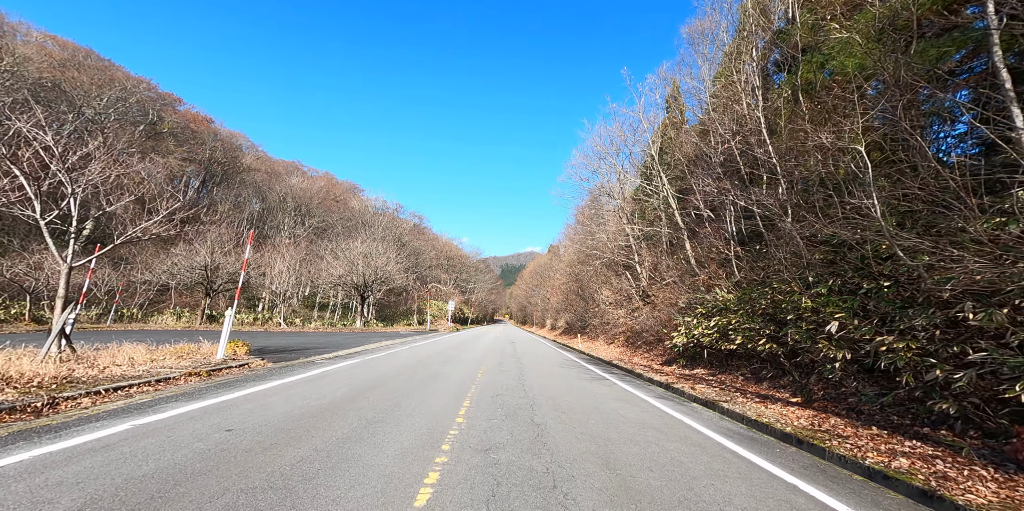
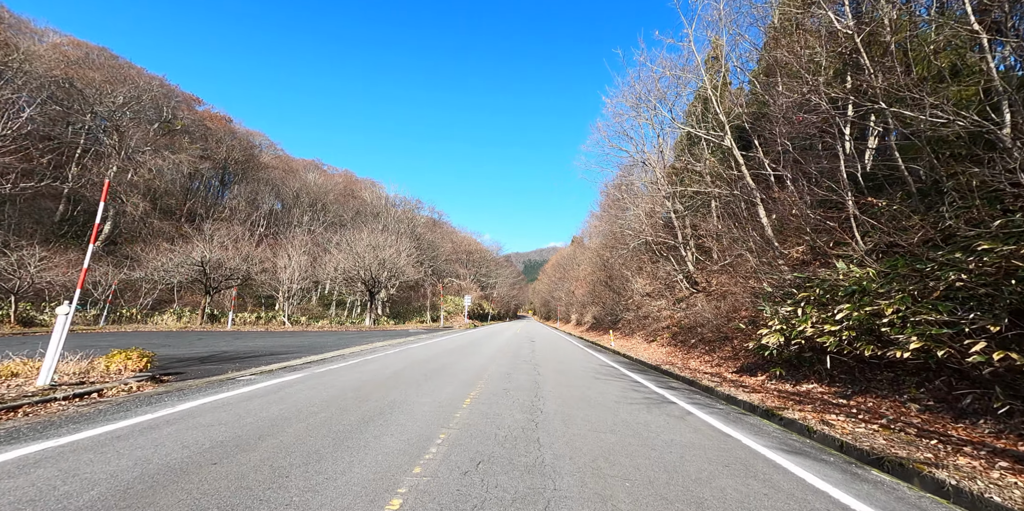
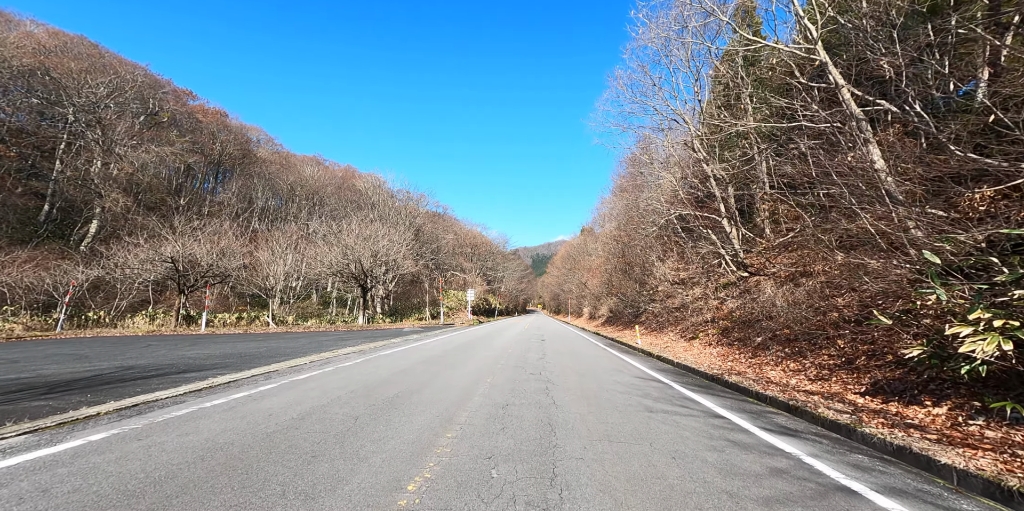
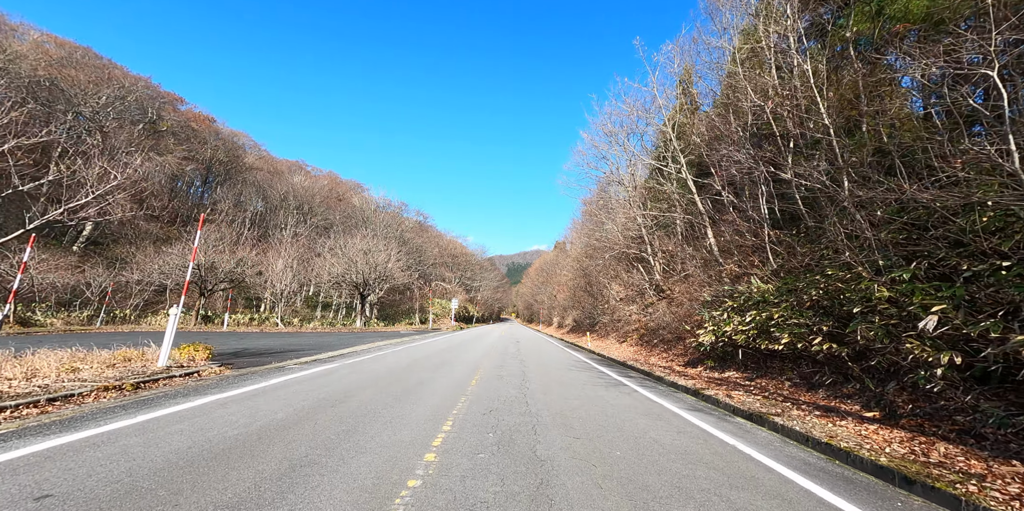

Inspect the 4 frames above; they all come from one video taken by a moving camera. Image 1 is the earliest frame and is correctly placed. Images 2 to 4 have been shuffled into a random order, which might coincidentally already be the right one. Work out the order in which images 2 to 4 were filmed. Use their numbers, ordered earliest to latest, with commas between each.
4, 2, 3
